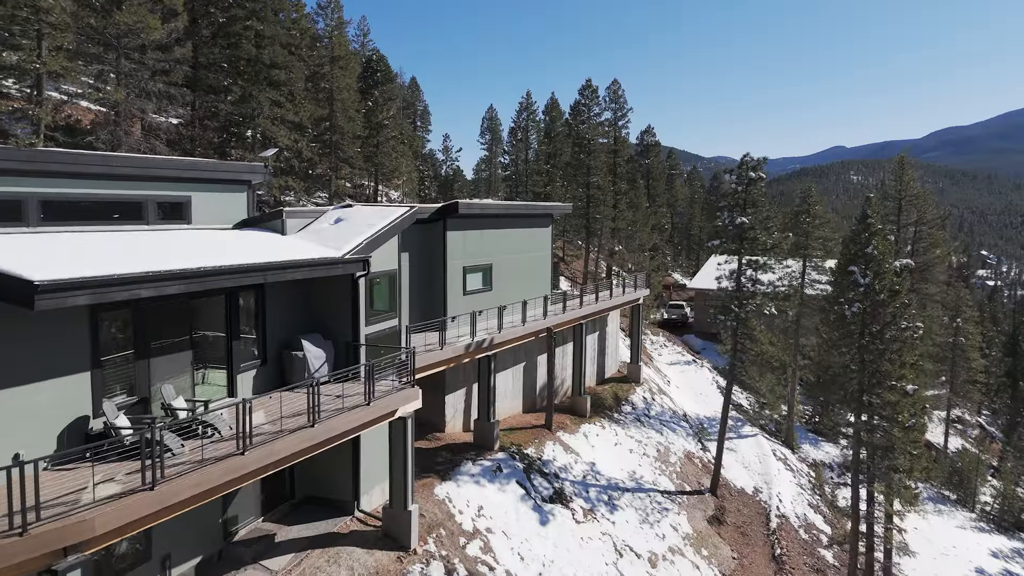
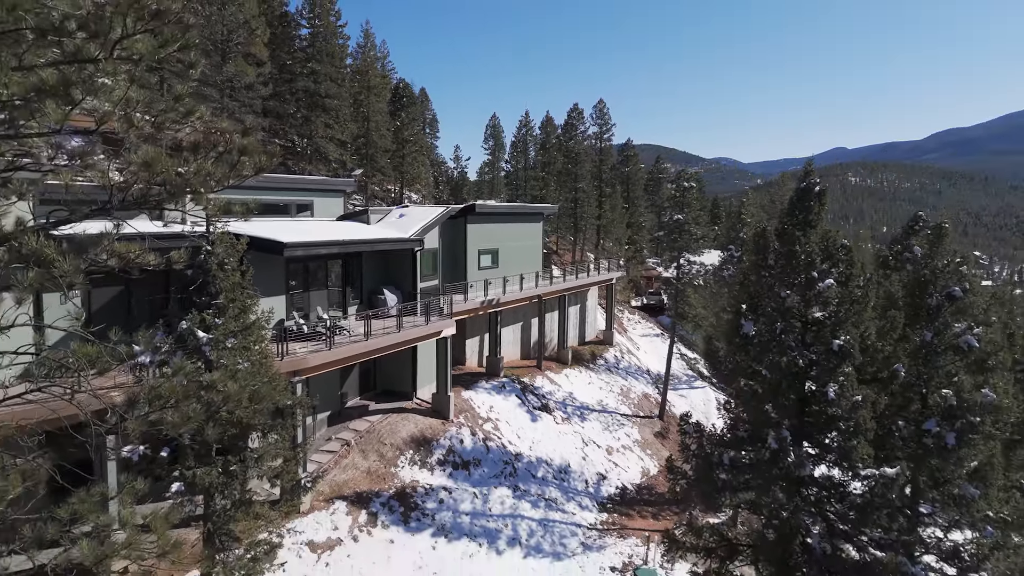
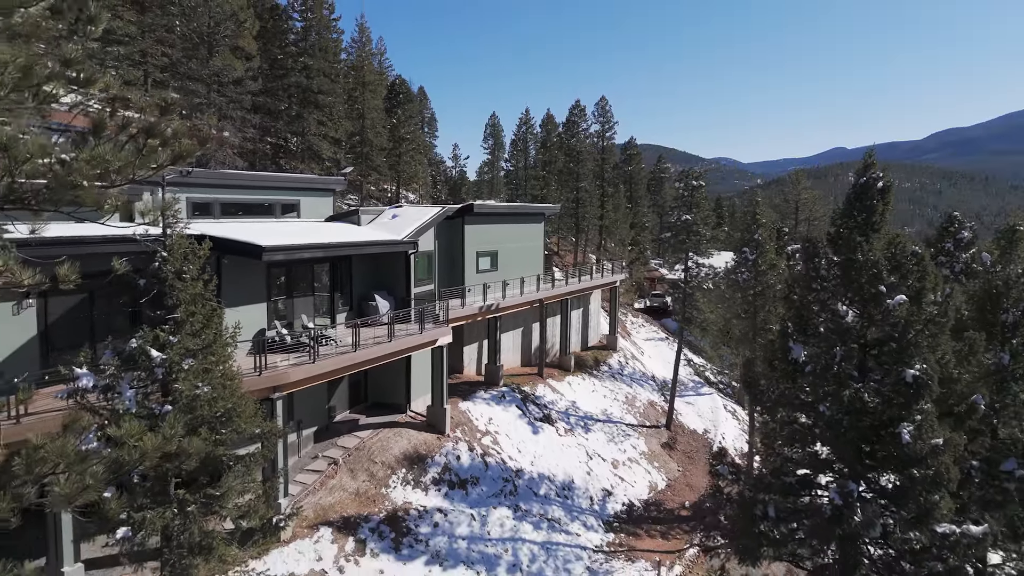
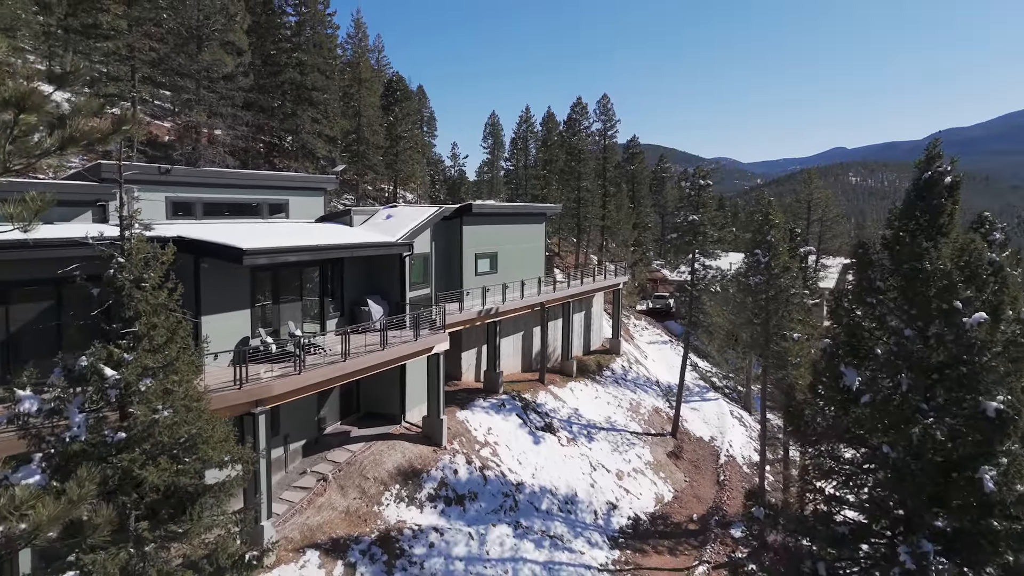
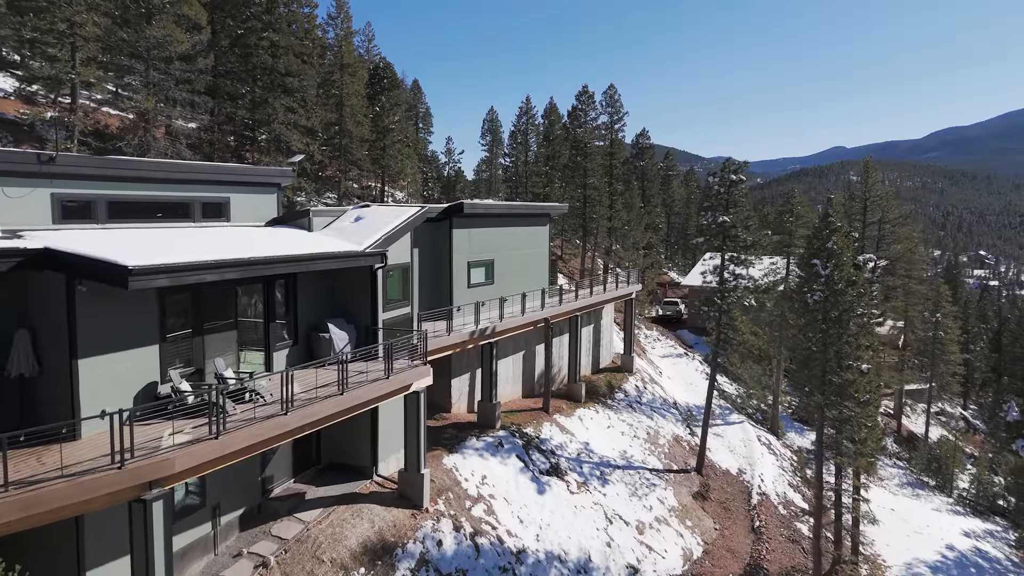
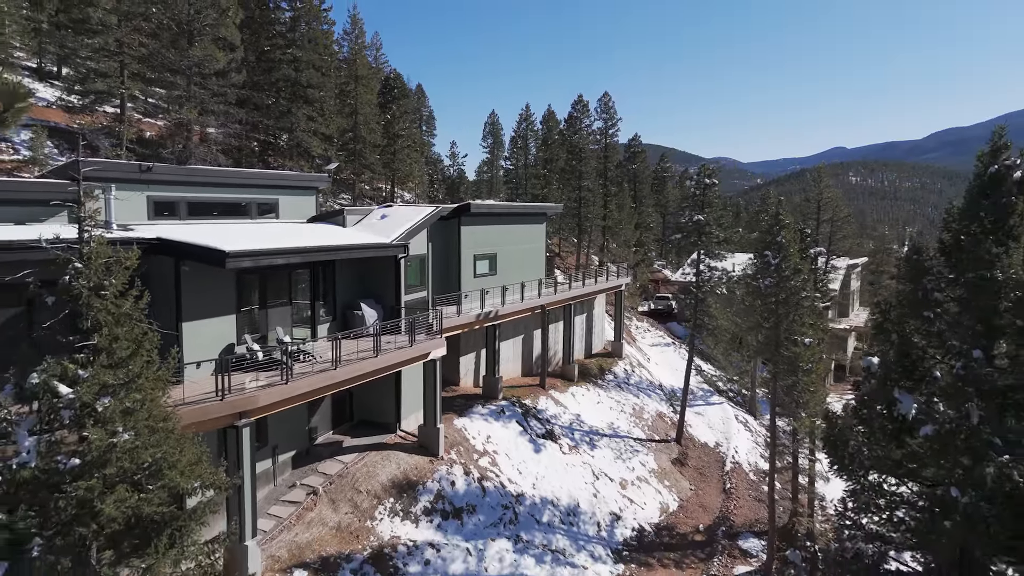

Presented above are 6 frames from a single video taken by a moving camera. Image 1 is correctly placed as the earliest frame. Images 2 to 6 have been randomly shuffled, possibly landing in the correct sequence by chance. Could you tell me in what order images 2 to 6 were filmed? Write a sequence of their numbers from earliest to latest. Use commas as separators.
5, 6, 4, 3, 2
